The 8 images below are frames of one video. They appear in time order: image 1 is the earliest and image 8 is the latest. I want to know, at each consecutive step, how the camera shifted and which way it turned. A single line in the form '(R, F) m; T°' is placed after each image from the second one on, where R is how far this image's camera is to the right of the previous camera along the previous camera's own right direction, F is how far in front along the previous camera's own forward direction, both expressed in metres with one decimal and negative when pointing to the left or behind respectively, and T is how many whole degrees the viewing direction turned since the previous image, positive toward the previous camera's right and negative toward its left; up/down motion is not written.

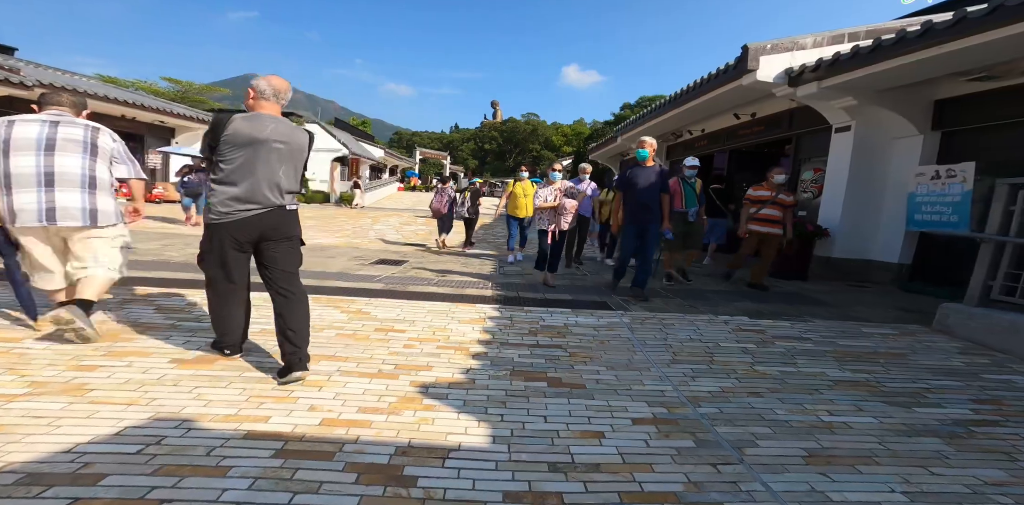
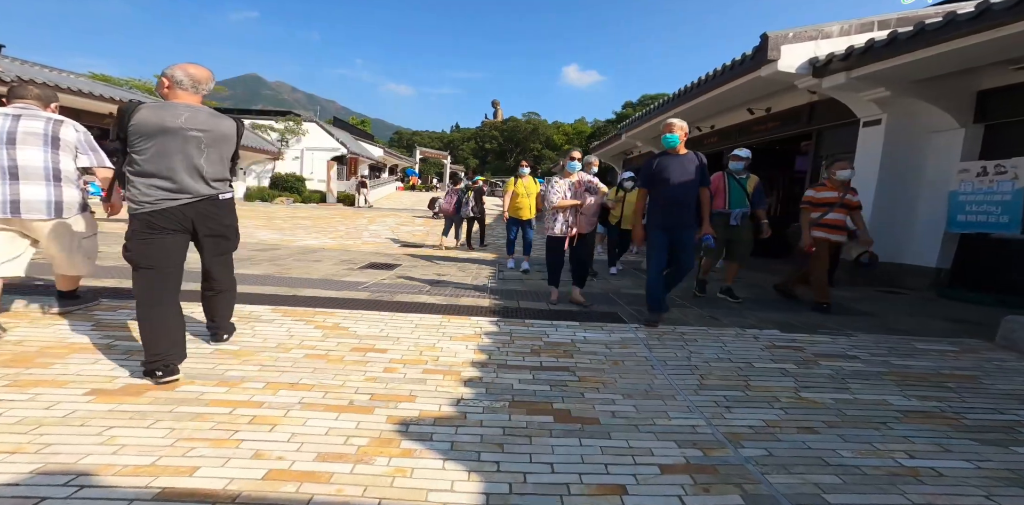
(0.0, +0.6) m; 0°
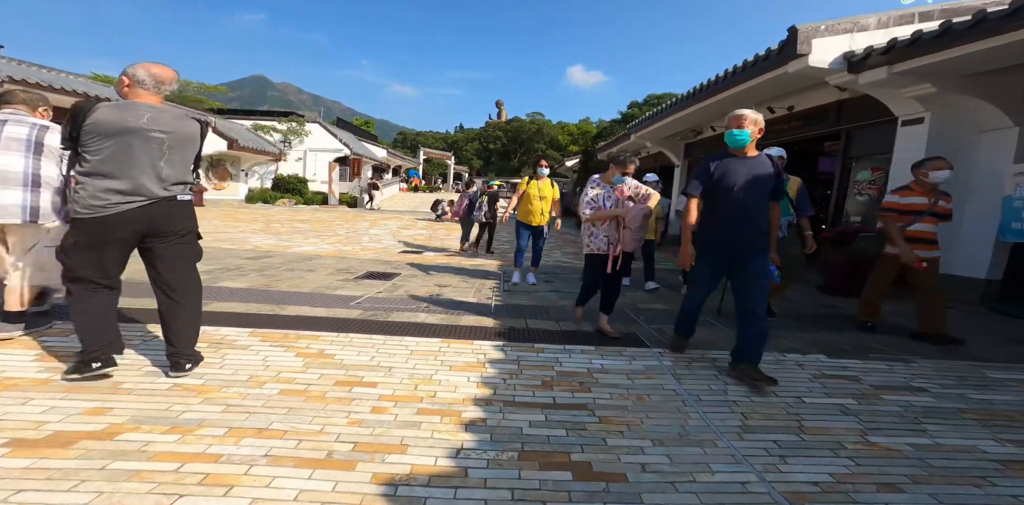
(0.0, +0.5) m; -1°
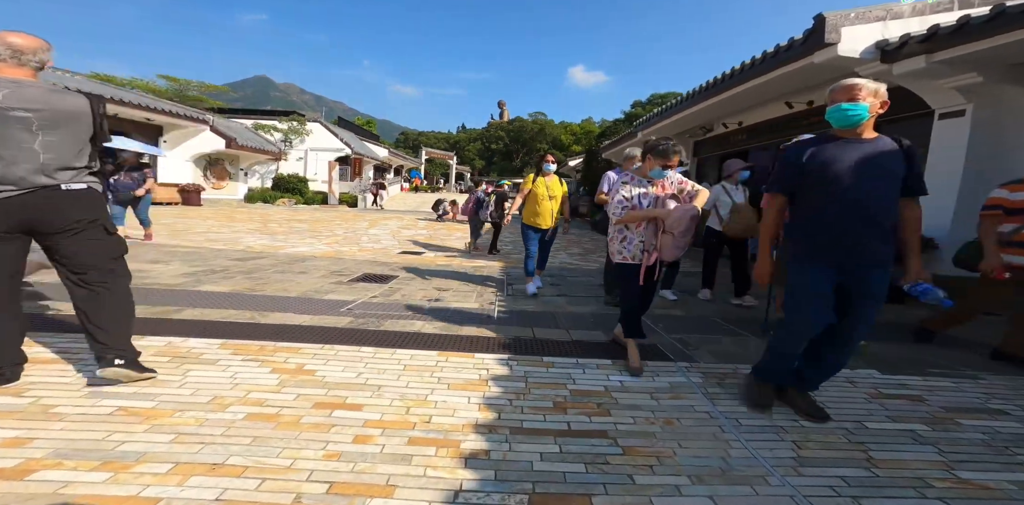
(0.0, +0.4) m; 0°
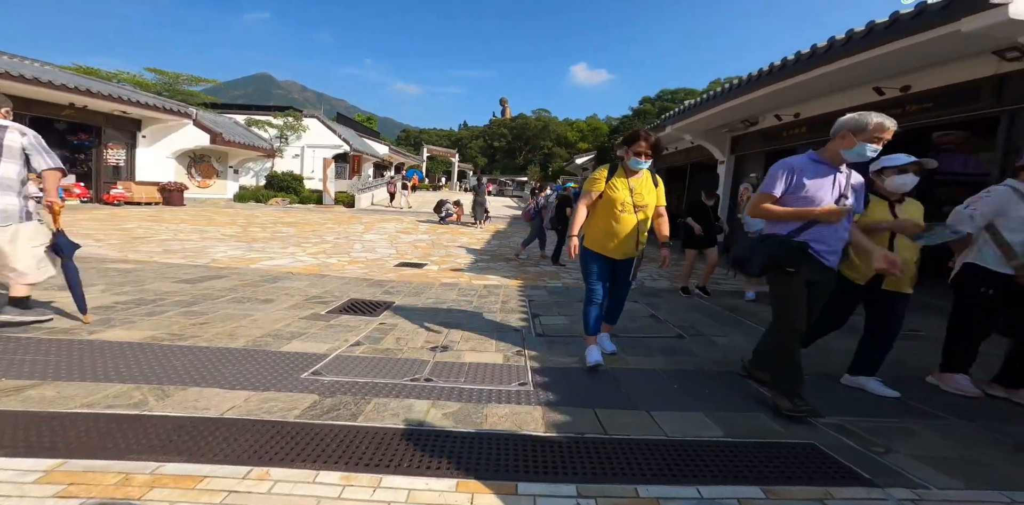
(-0.3, +1.4) m; 0°
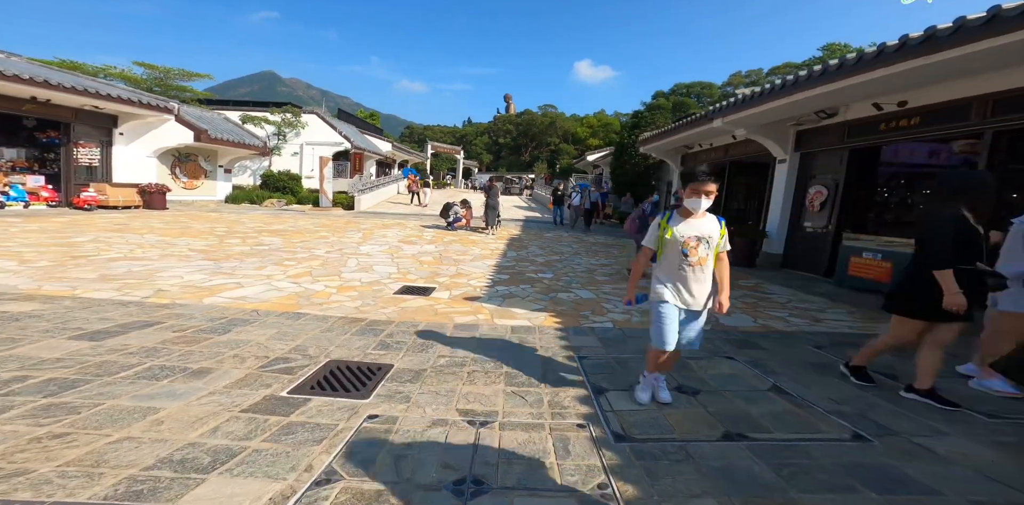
(-0.4, +1.5) m; 0°
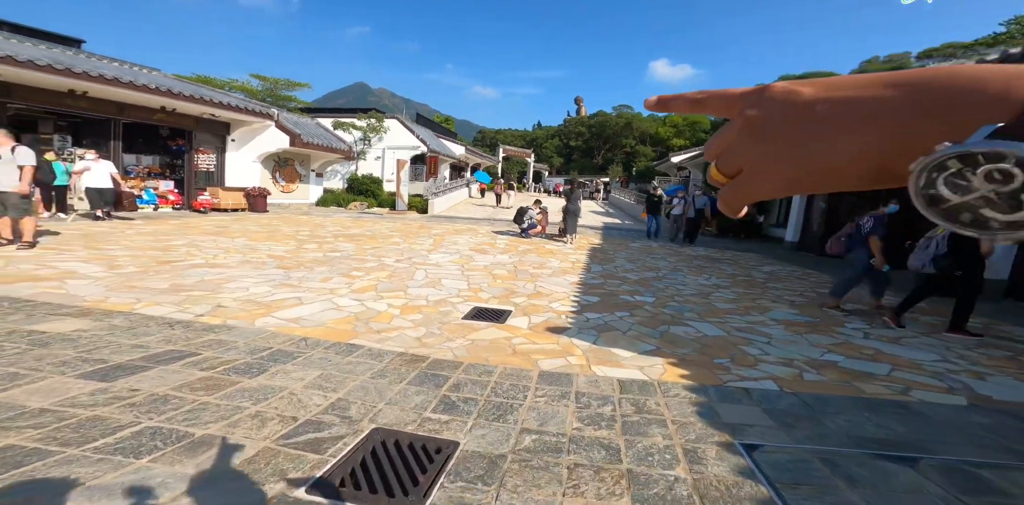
(-0.2, +1.1) m; -10°
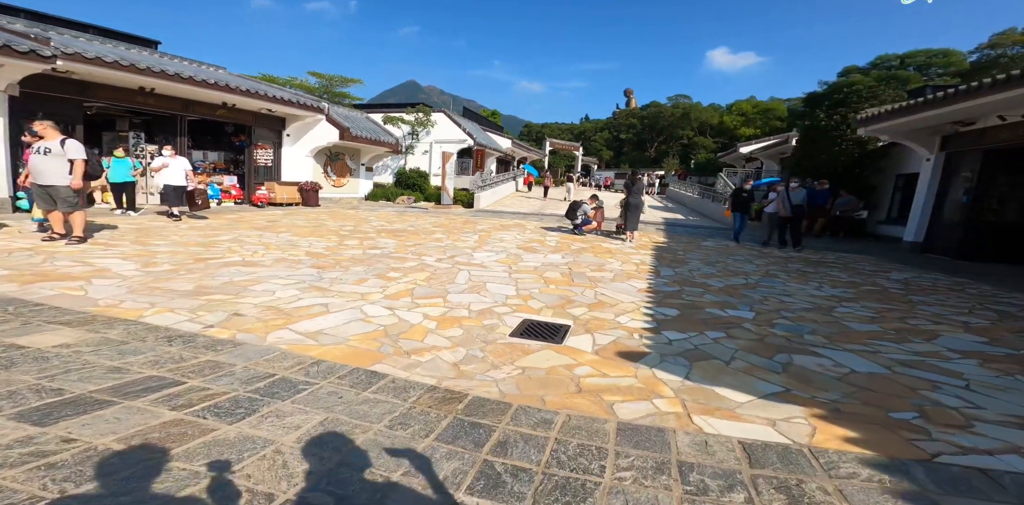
(-0.1, +0.9) m; -7°
